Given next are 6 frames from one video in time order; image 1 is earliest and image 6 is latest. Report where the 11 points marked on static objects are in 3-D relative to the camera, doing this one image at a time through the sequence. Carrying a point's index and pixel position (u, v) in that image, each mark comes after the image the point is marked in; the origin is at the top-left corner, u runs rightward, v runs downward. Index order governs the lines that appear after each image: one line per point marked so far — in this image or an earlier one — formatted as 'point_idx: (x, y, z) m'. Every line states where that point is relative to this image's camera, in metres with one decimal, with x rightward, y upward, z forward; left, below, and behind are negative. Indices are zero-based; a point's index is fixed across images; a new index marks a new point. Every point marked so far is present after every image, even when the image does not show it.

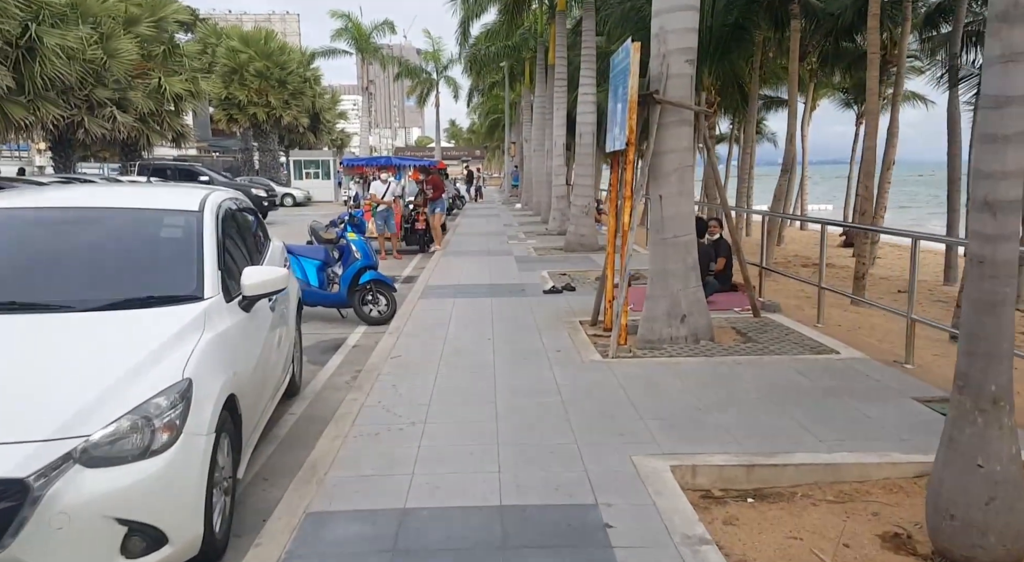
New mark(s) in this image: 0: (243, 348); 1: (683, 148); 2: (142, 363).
0: (-1.6, -0.4, +4.5) m
1: (+1.7, +1.4, +7.7) m
2: (-1.7, -0.4, +3.5) m
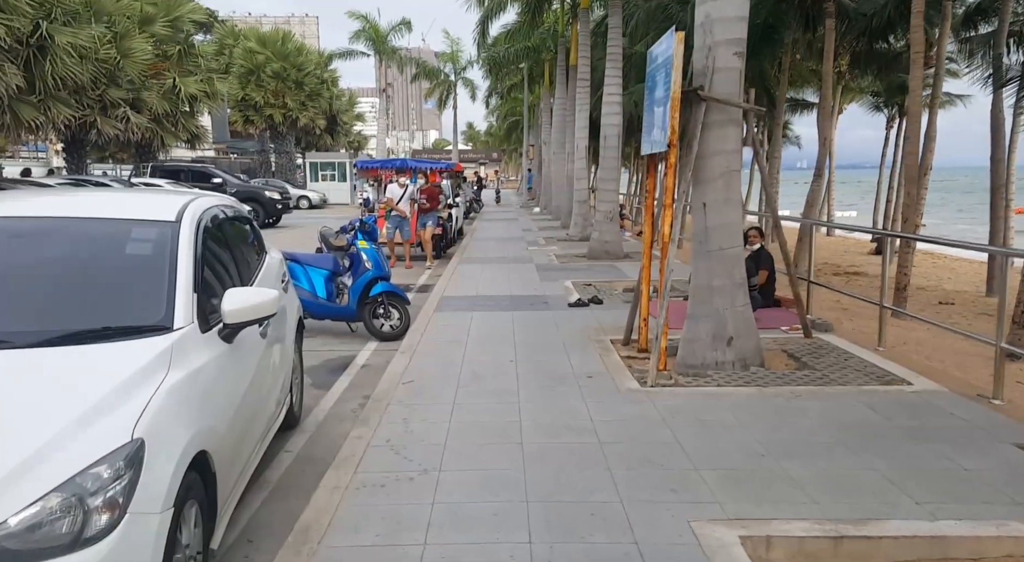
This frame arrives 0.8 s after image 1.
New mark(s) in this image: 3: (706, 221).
0: (-1.4, -0.5, +3.7) m
1: (+2.0, +1.2, +6.9) m
2: (-1.6, -0.5, +2.8) m
3: (+1.8, +0.6, +7.0) m
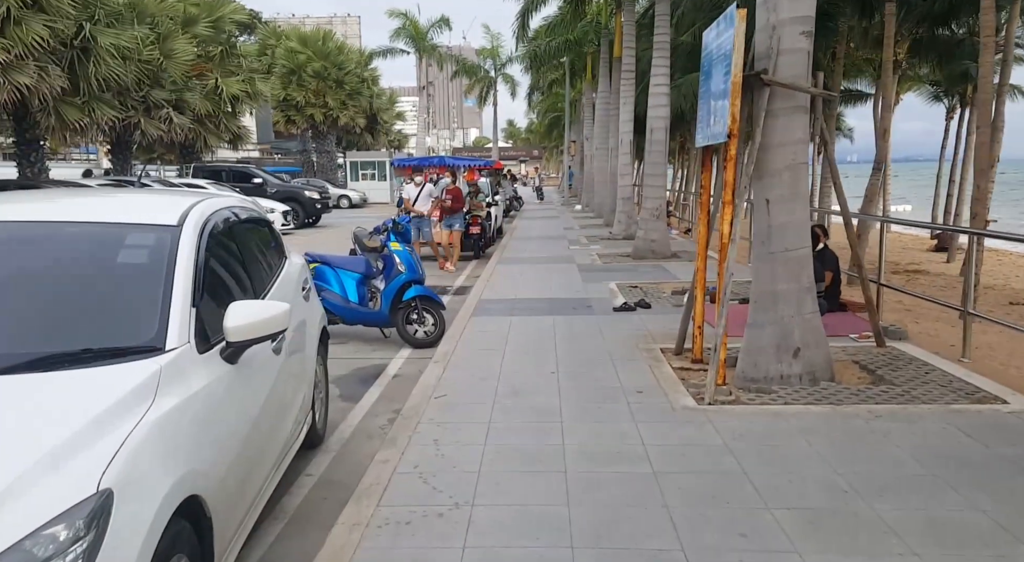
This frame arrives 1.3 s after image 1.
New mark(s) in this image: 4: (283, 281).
0: (-1.2, -0.6, +3.3) m
1: (+2.3, +1.2, +6.3) m
2: (-1.4, -0.6, +2.3) m
3: (+2.1, +0.5, +6.3) m
4: (-1.5, 0.0, +4.9) m
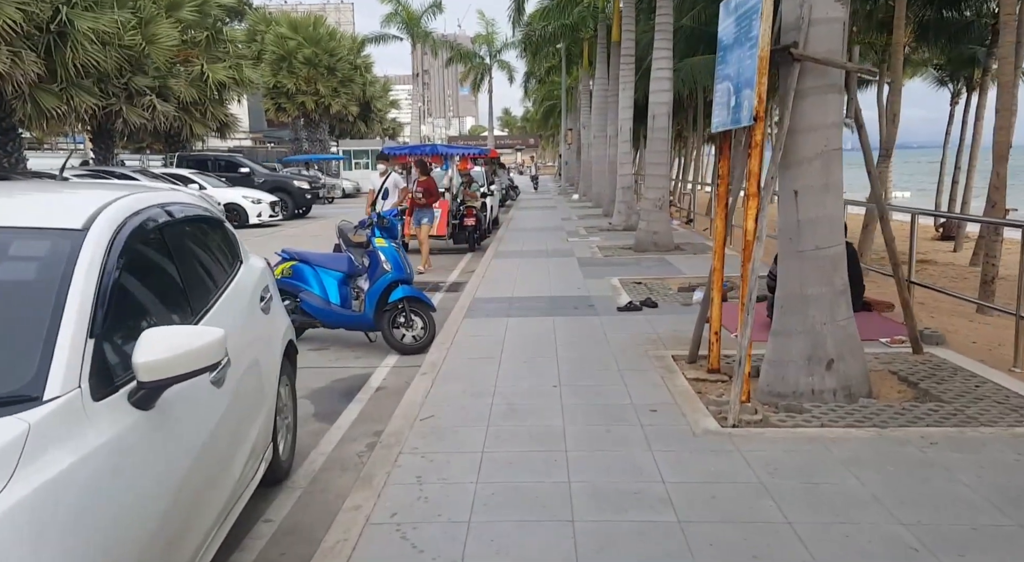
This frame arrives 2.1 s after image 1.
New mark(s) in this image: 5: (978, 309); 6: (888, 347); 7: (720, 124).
0: (-1.3, -0.6, +2.5) m
1: (+2.3, +1.1, +5.5) m
2: (-1.5, -0.6, +1.6) m
3: (+2.1, +0.5, +5.6) m
4: (-1.5, -0.1, +4.1) m
5: (+8.4, -0.5, +13.6) m
6: (+3.3, -0.6, +6.7) m
7: (+1.7, +1.3, +6.3) m
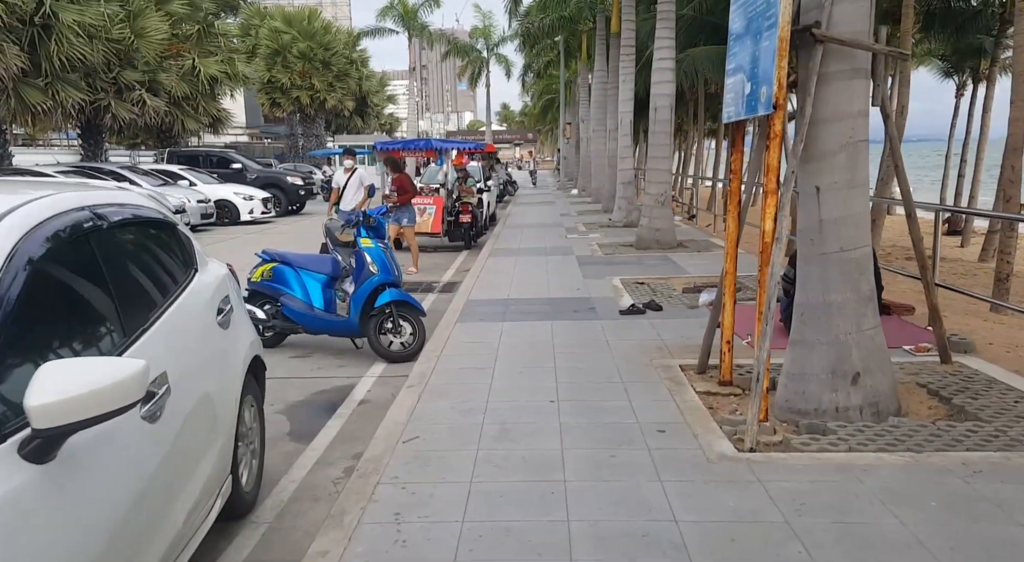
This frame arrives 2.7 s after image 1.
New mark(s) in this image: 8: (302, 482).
0: (-1.3, -0.7, +2.0) m
1: (+2.3, +1.1, +5.0) m
2: (-1.5, -0.7, +1.1) m
3: (+2.1, +0.5, +5.1) m
4: (-1.6, -0.1, +3.6) m
5: (+8.3, -0.5, +13.1) m
6: (+3.3, -0.6, +6.2) m
7: (+1.7, +1.3, +5.8) m
8: (-1.3, -1.2, +4.6) m
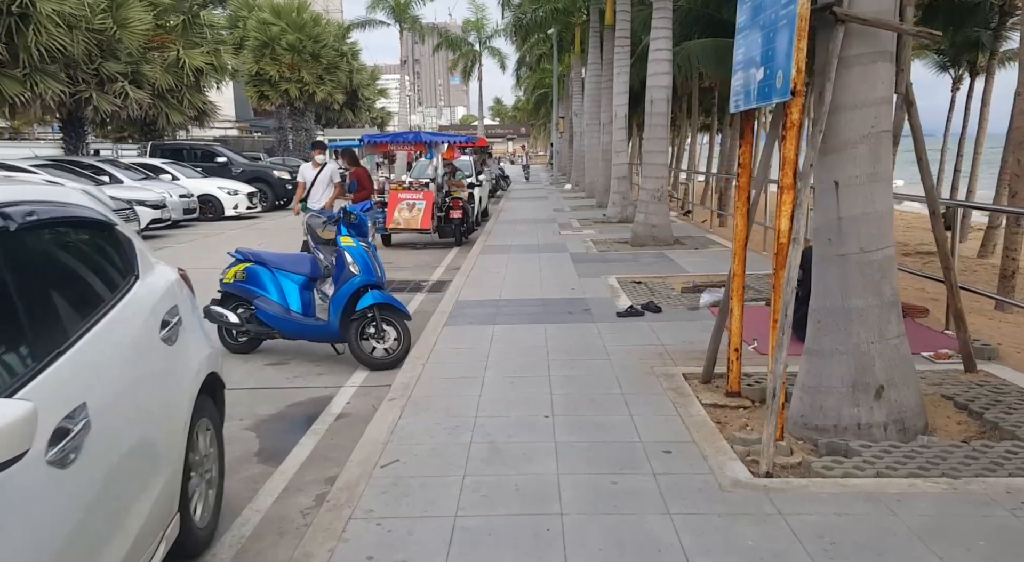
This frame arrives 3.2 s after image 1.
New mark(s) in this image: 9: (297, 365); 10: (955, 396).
0: (-1.3, -0.8, +1.5) m
1: (+2.2, +1.1, +4.5) m
2: (-1.5, -0.8, +0.6) m
3: (+2.0, +0.4, +4.6) m
4: (-1.6, -0.1, +3.1) m
5: (+8.2, -0.4, +12.7) m
6: (+3.2, -0.6, +5.8) m
7: (+1.6, +1.2, +5.3) m
8: (-1.3, -1.2, +4.1) m
9: (-2.0, -0.8, +7.0) m
10: (+3.0, -0.8, +5.1) m
